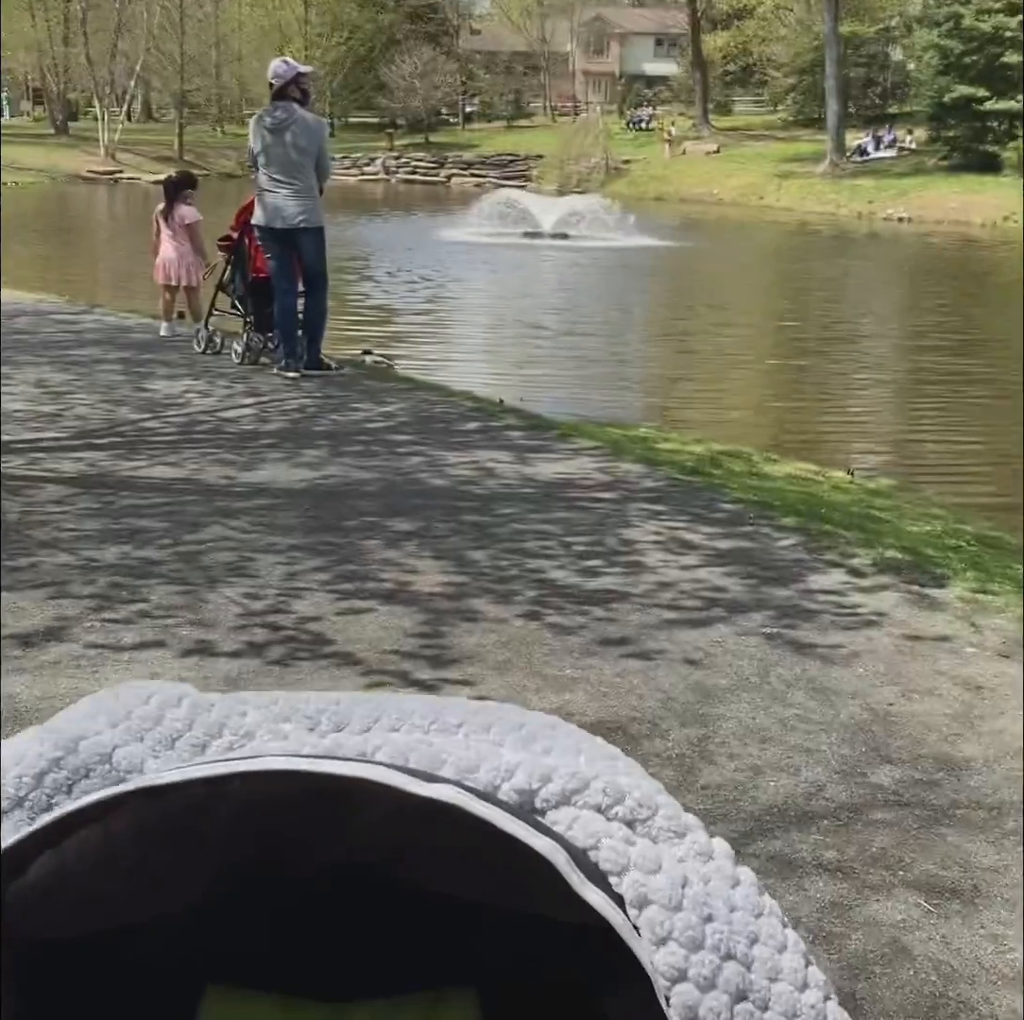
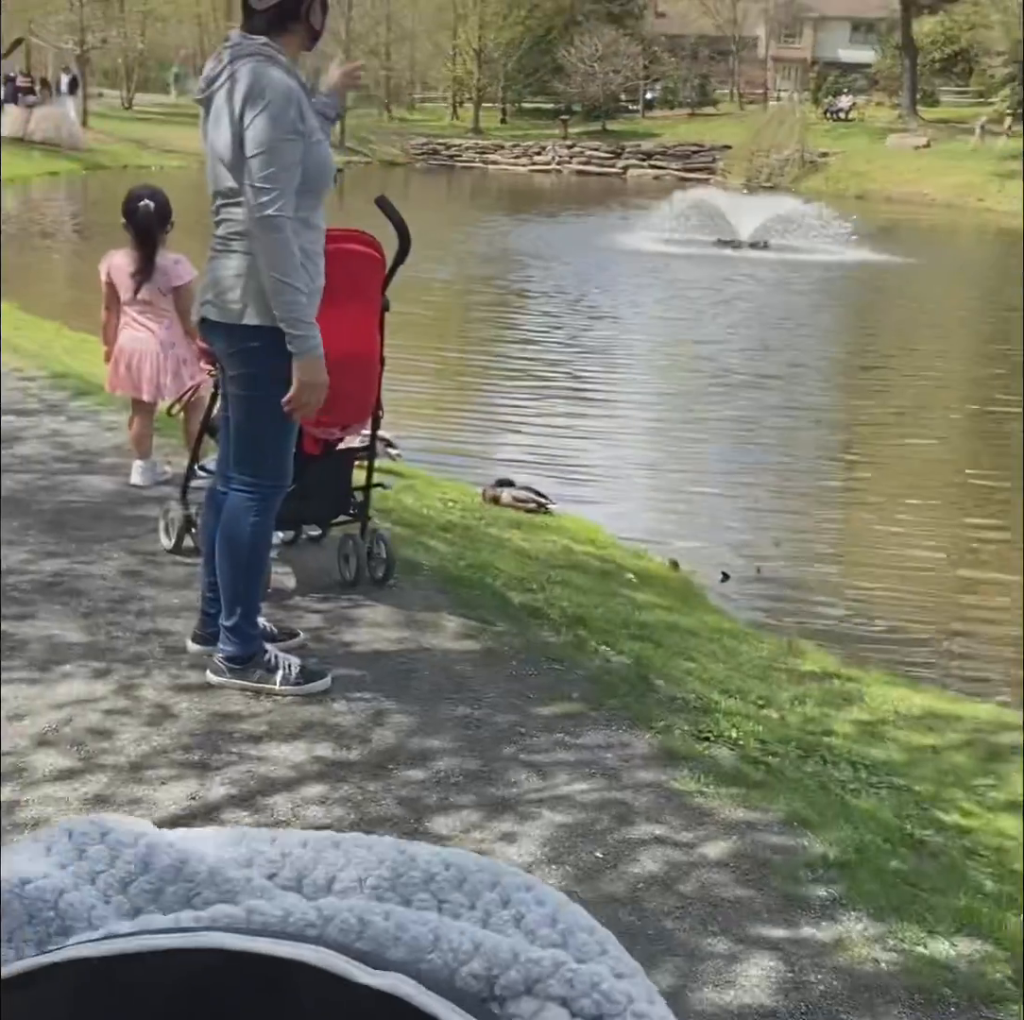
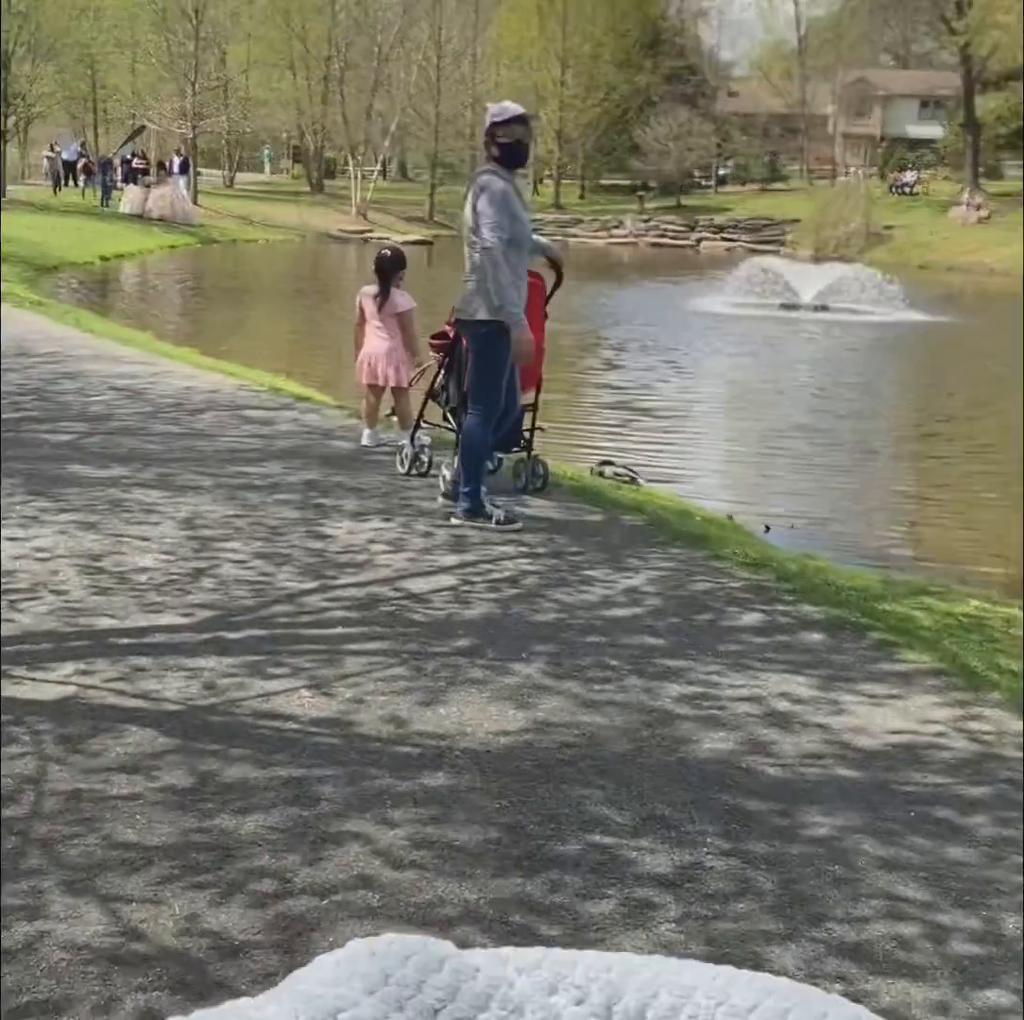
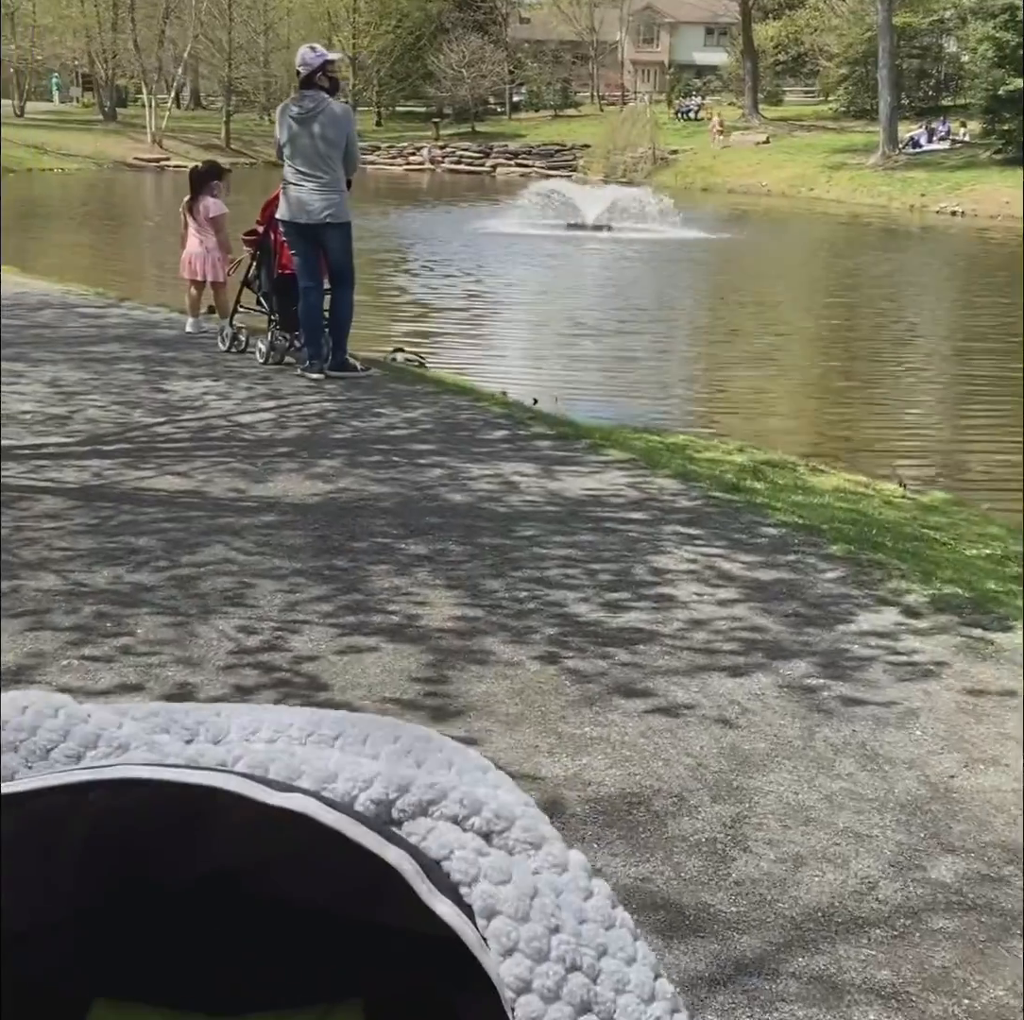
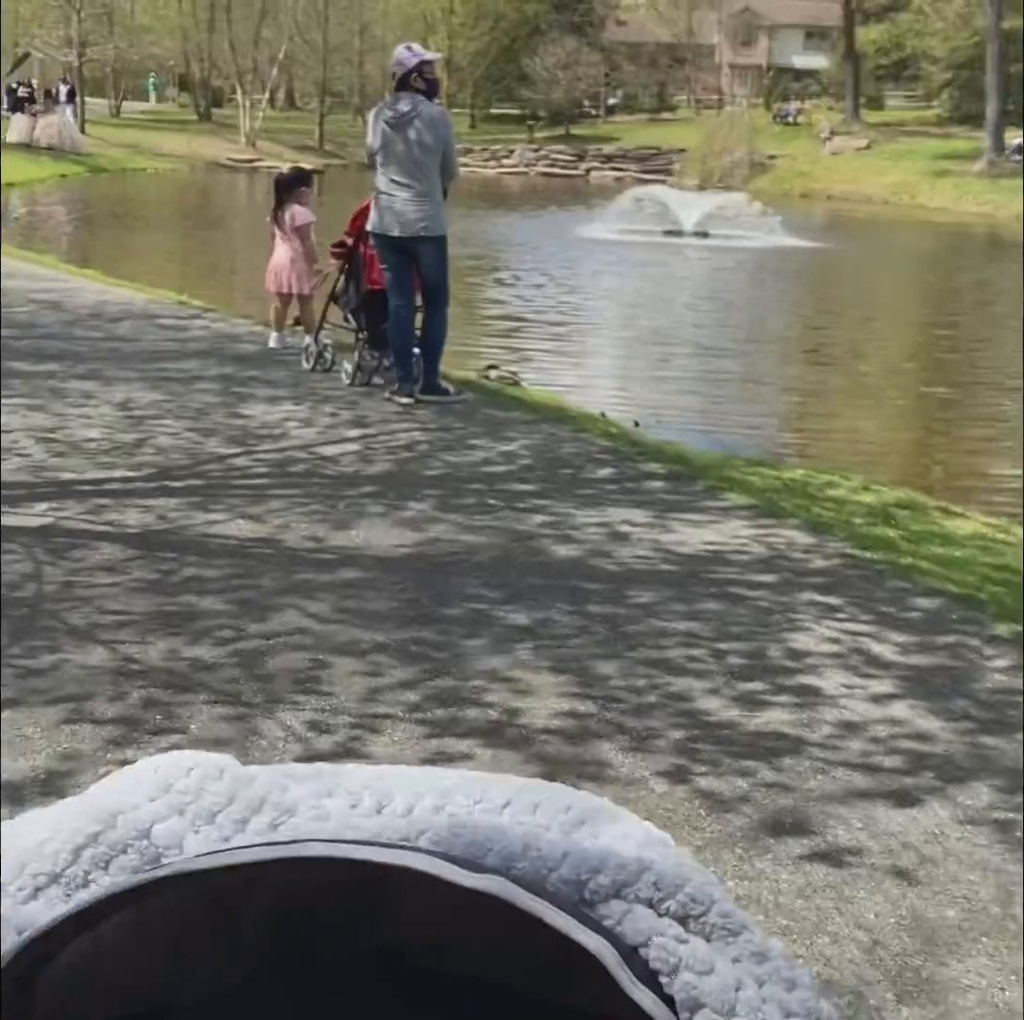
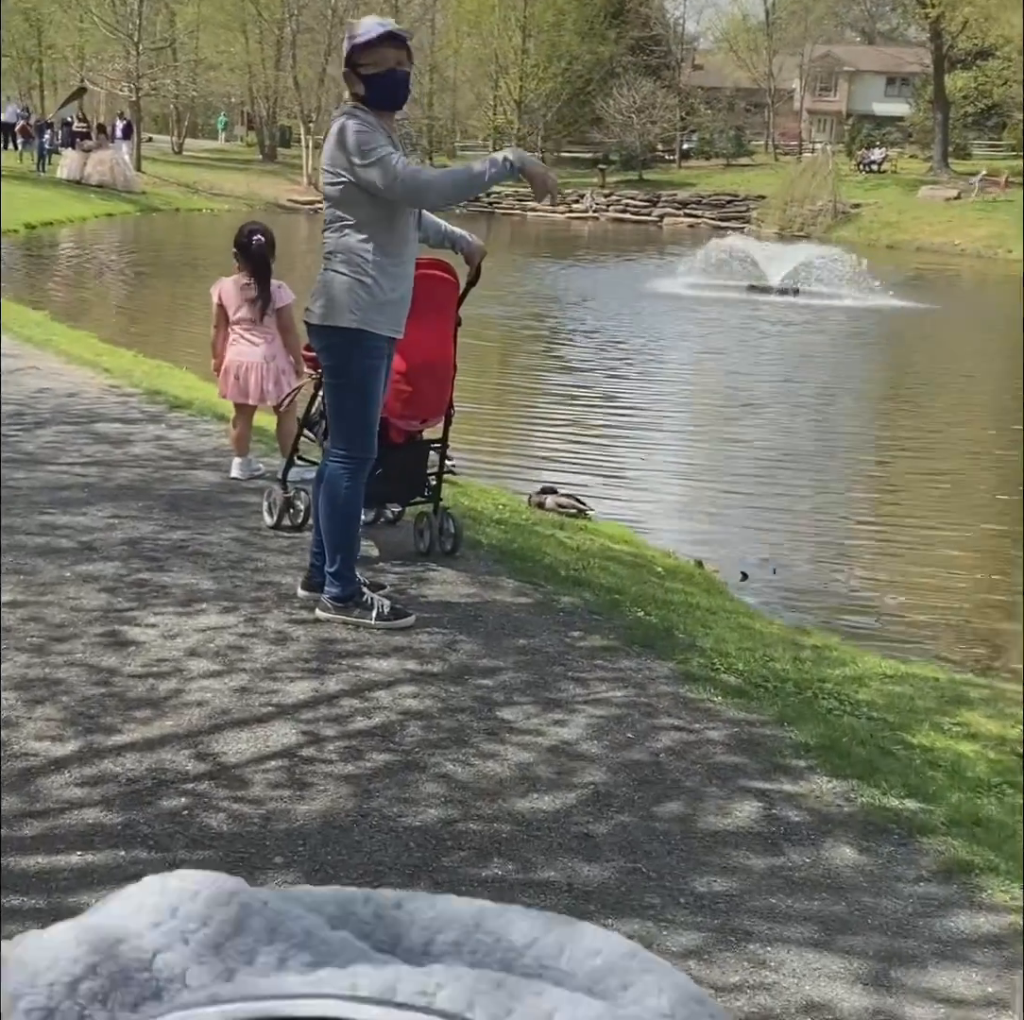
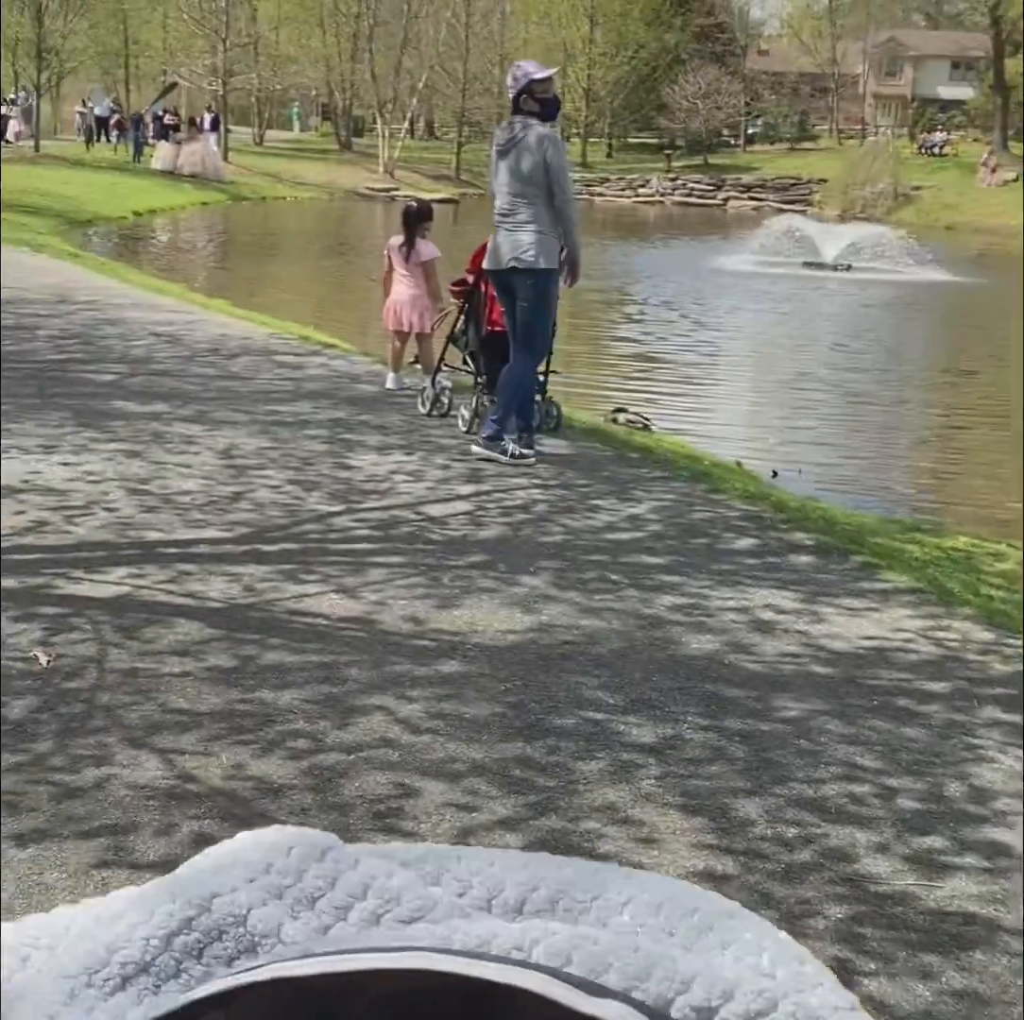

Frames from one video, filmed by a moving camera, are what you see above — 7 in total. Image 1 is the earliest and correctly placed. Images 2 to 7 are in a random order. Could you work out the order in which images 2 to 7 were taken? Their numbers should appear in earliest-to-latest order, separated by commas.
4, 5, 7, 3, 6, 2
